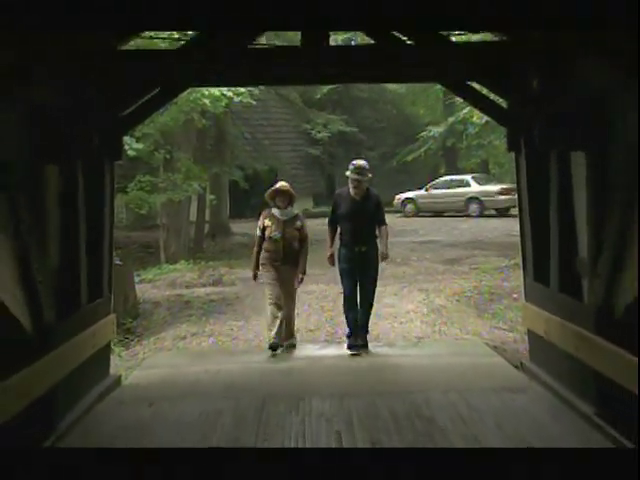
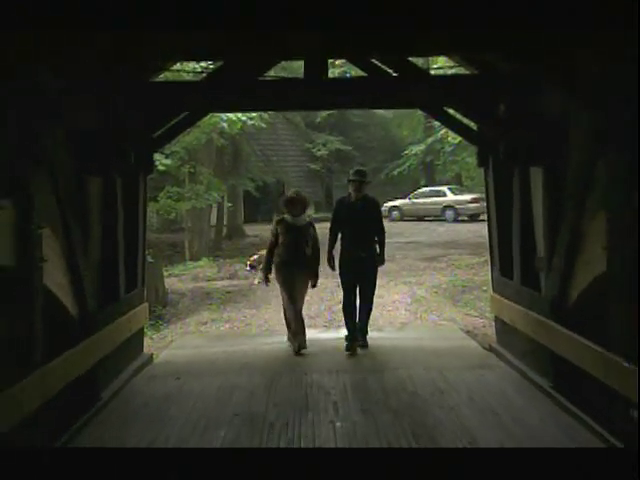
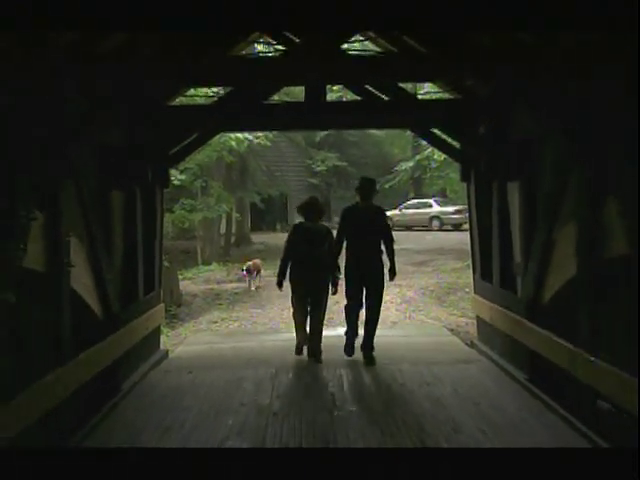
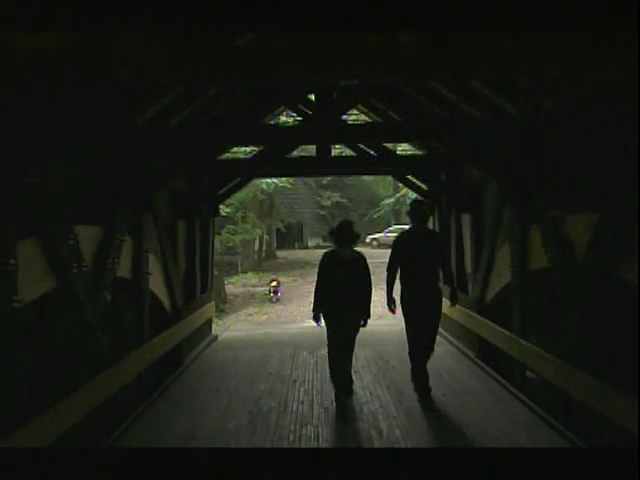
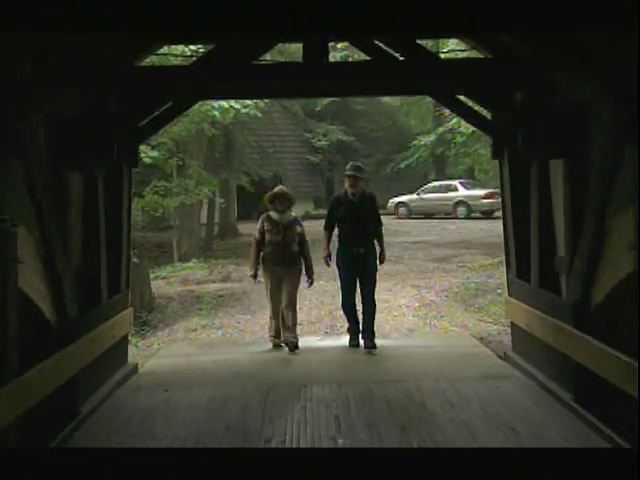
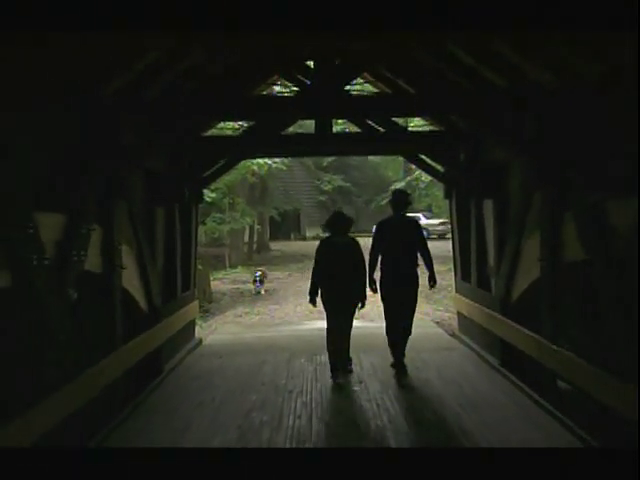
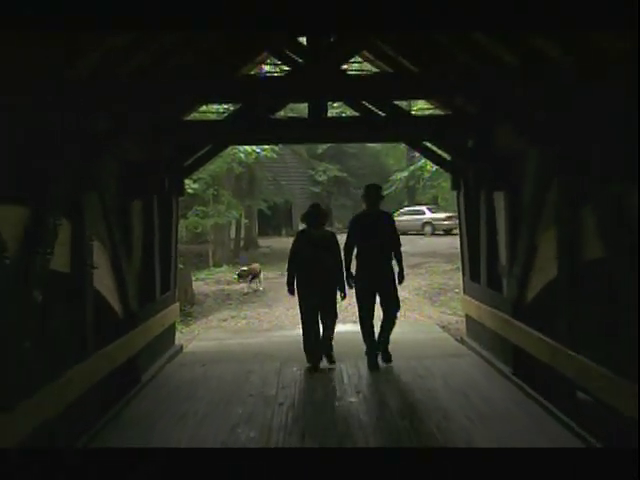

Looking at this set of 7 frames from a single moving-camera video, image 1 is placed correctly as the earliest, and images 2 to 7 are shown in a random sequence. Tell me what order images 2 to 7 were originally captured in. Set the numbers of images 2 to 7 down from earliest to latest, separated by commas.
5, 2, 3, 7, 6, 4
